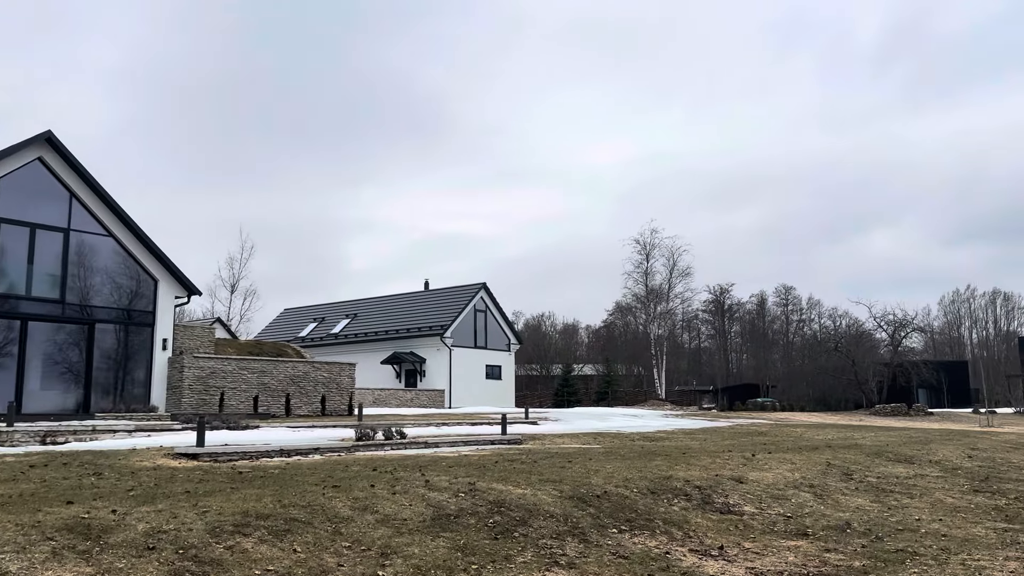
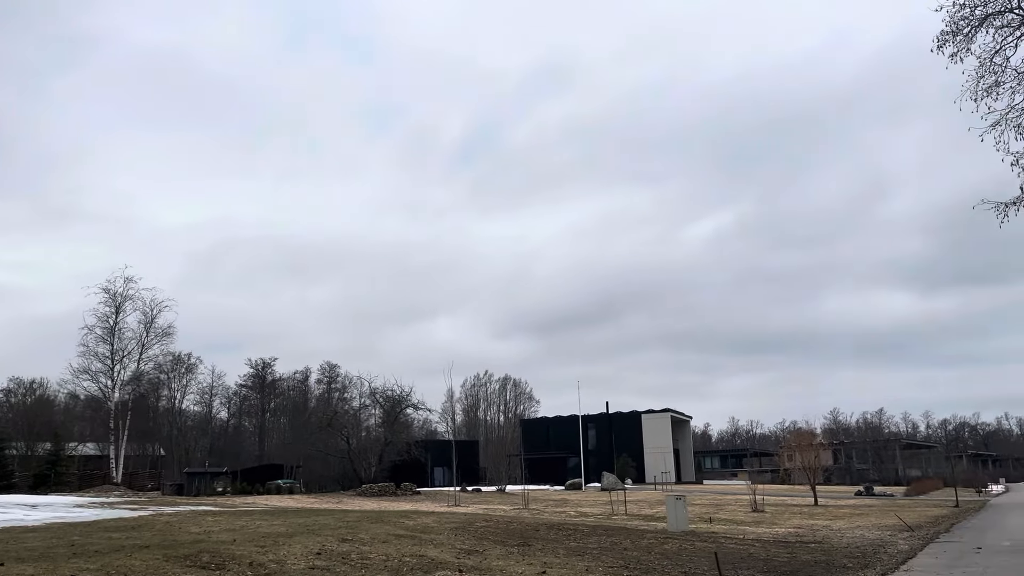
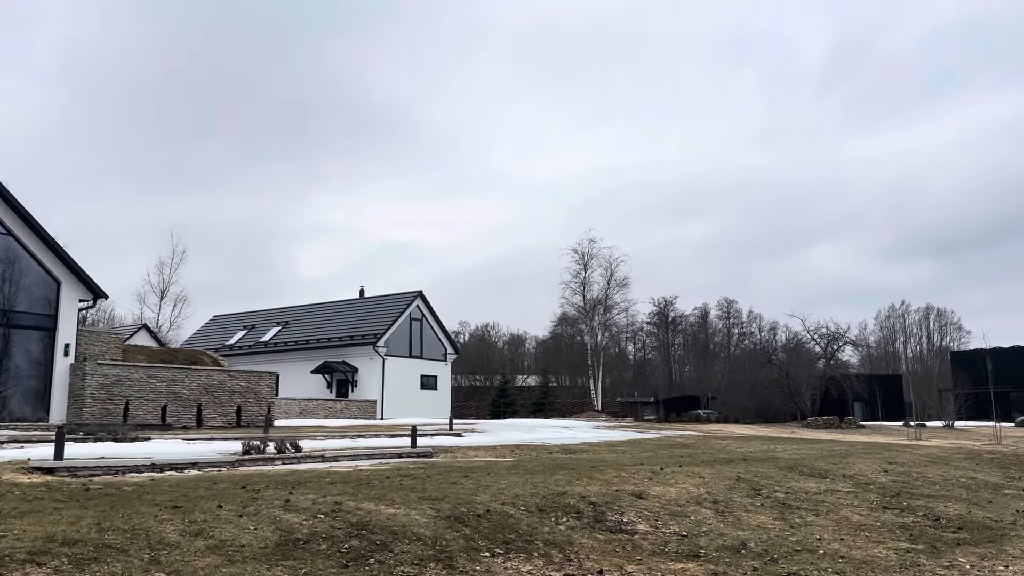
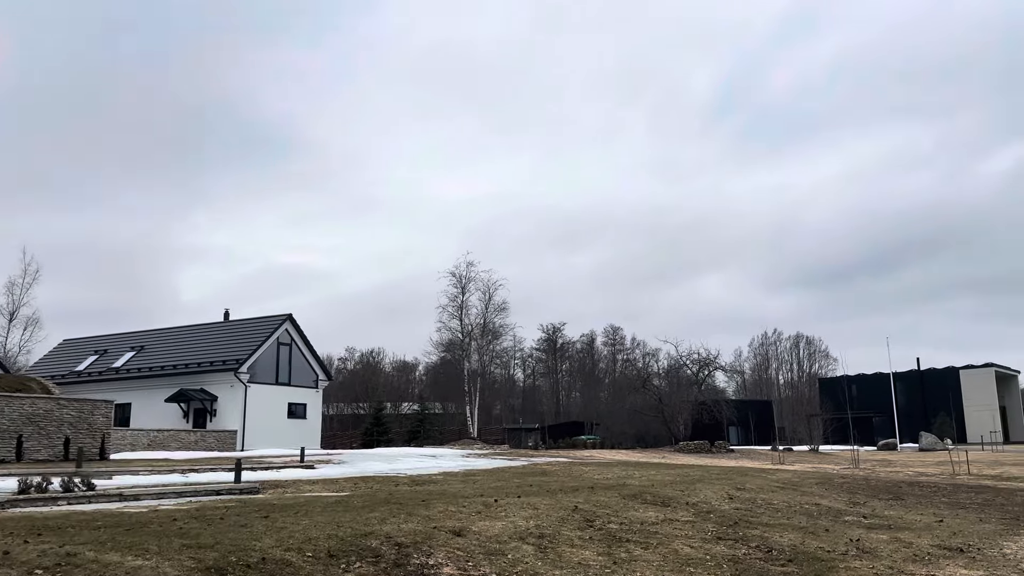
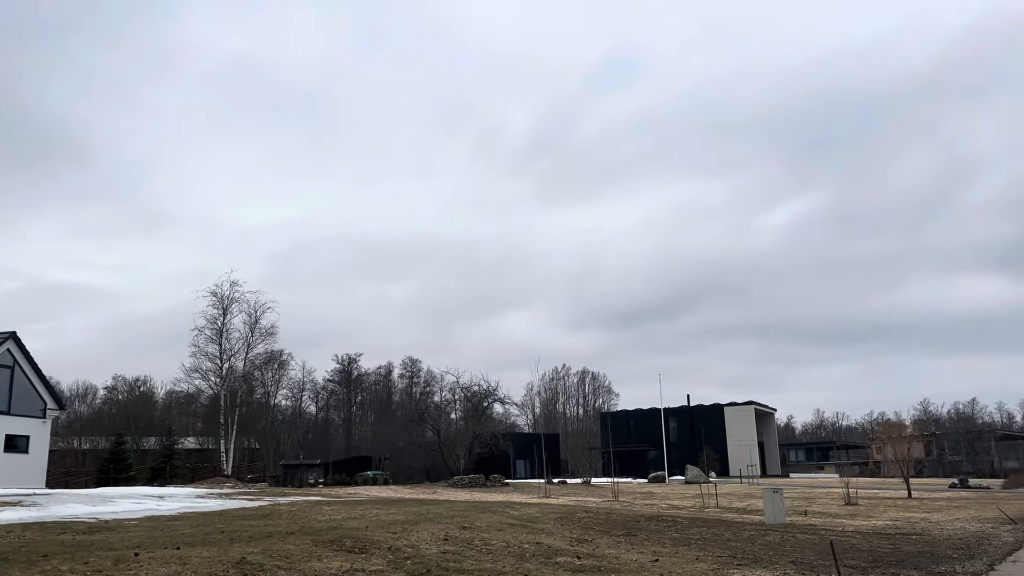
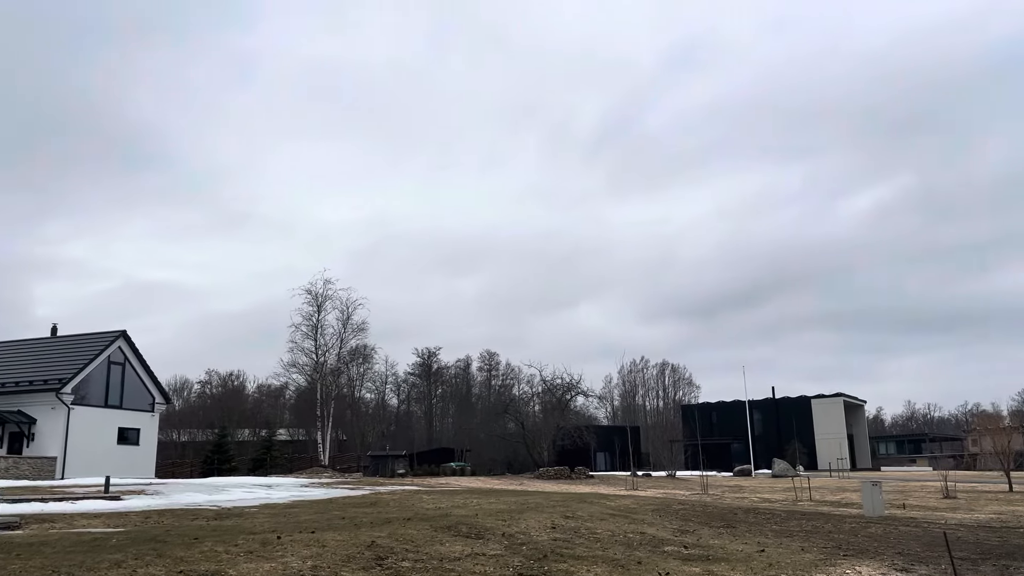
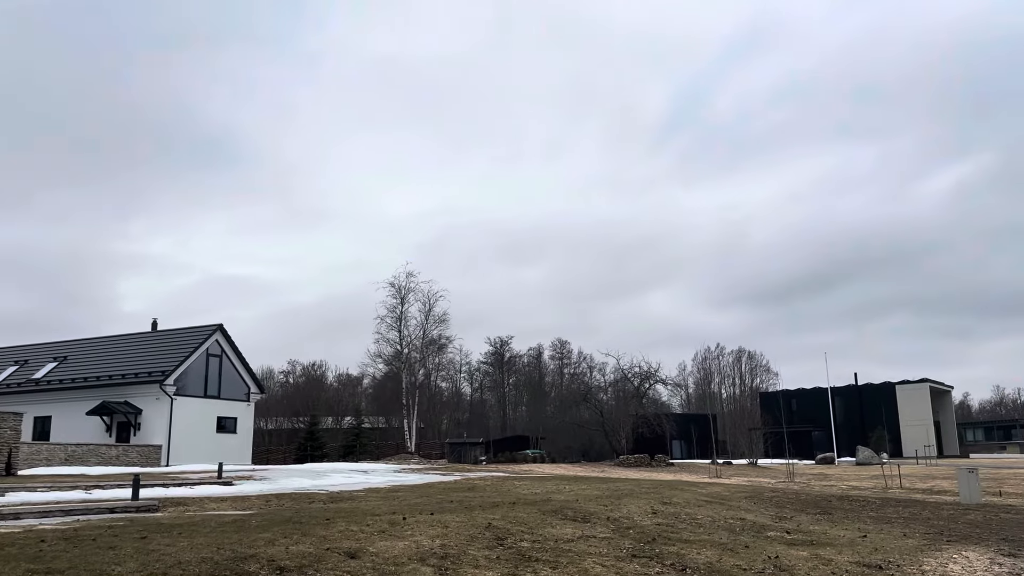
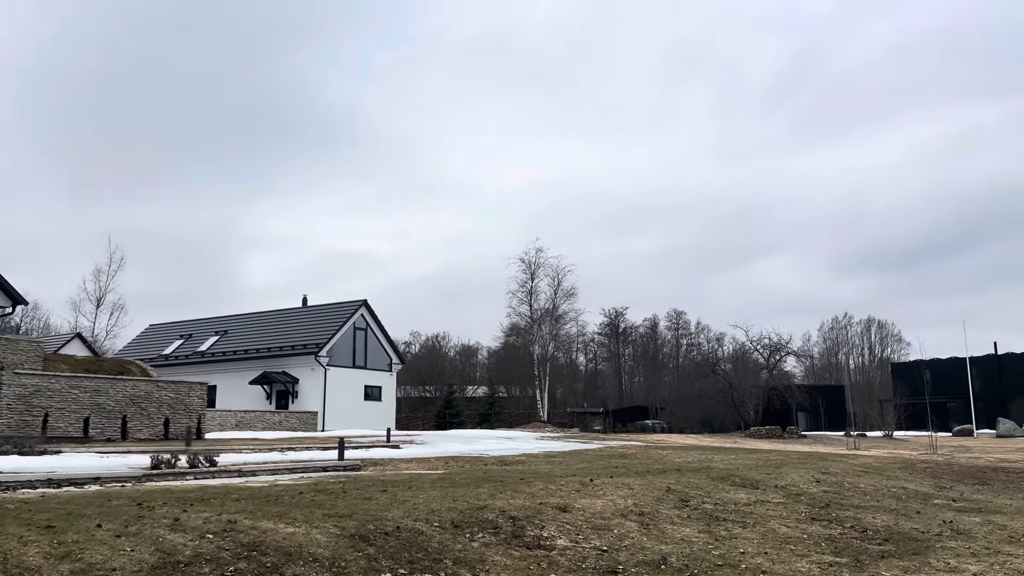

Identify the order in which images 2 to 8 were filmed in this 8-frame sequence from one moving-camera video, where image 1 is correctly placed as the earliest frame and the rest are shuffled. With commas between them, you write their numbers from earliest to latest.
3, 8, 4, 7, 6, 5, 2
